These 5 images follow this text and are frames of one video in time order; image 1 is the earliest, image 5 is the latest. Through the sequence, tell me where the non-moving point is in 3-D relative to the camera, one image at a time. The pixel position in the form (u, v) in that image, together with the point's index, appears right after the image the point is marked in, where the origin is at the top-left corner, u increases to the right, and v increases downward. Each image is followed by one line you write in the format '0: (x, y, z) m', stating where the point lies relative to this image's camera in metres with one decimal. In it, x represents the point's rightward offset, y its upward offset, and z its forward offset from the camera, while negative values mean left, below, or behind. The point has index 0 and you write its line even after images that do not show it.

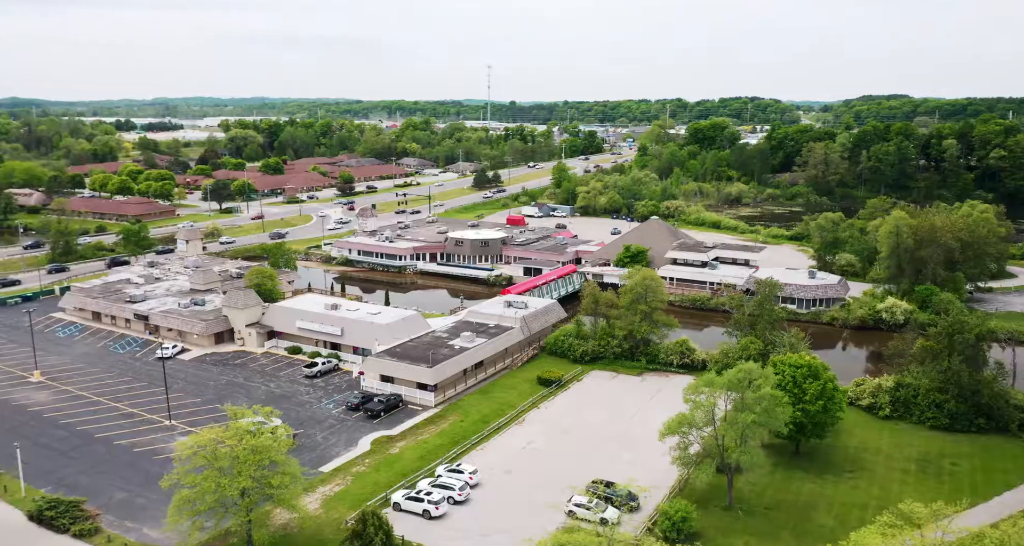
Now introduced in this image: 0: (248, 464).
0: (-7.2, -5.1, +20.0) m
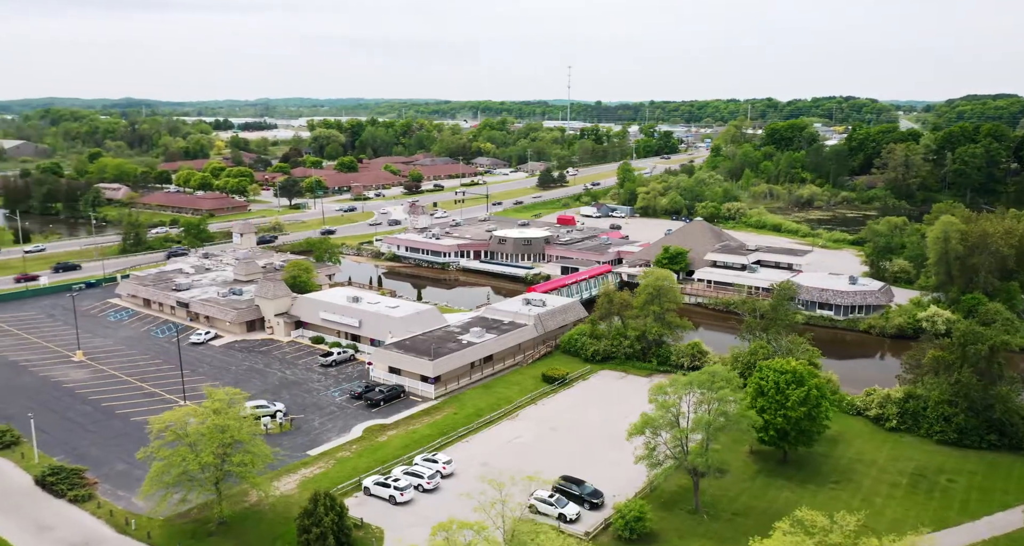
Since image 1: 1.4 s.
0: (-8.6, -4.8, +21.2) m
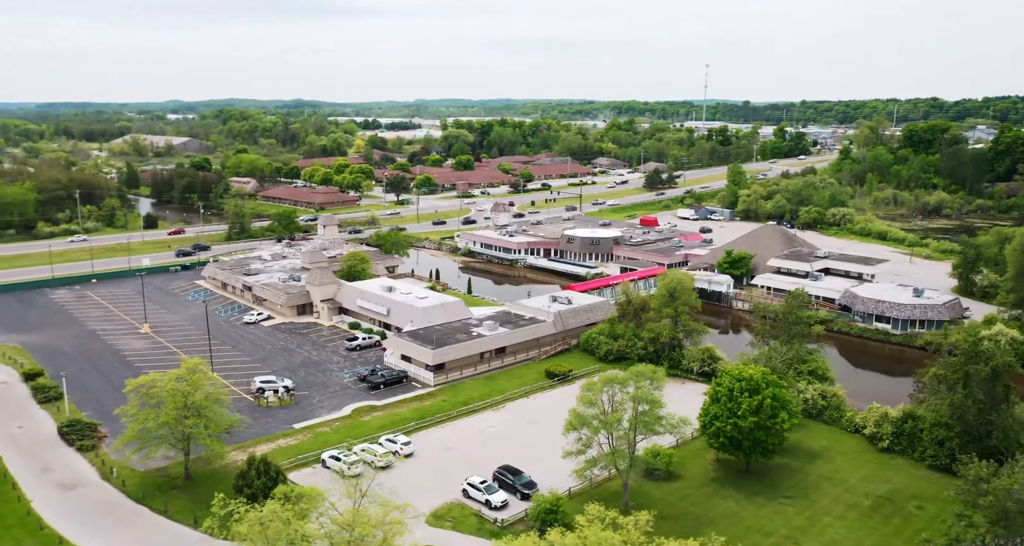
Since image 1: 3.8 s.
0: (-10.9, -4.2, +23.7) m
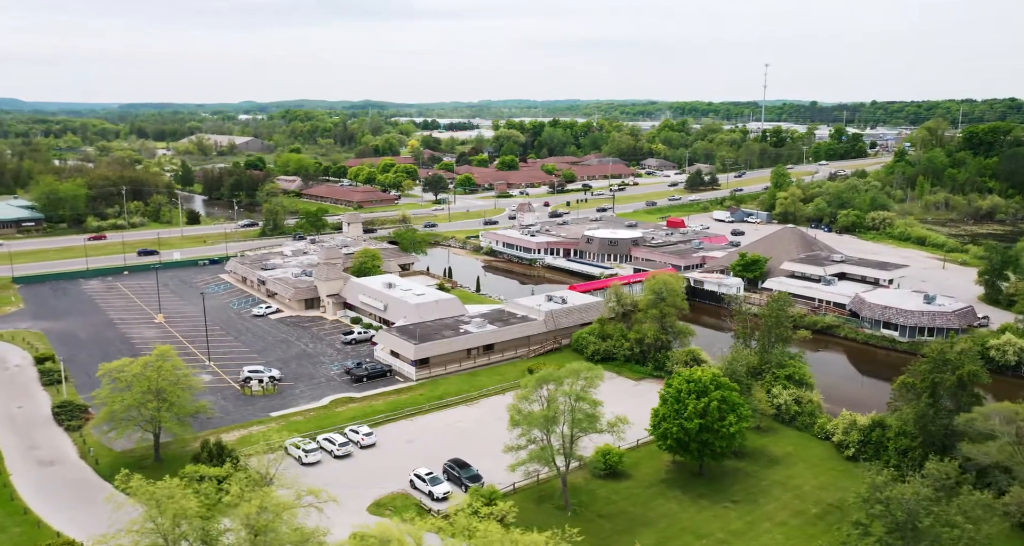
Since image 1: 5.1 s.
0: (-12.6, -3.9, +25.0) m
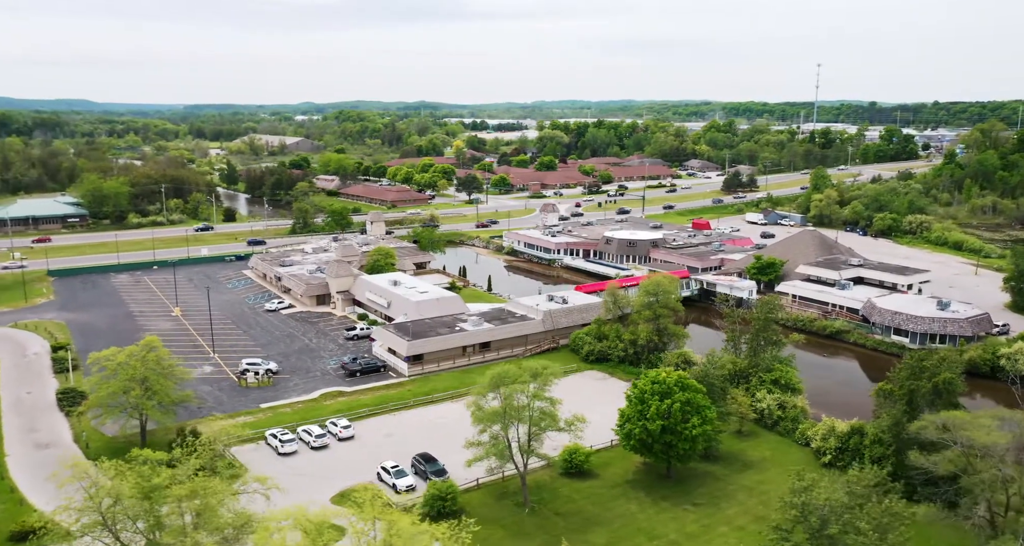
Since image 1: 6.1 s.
0: (-13.7, -3.7, +26.1) m
